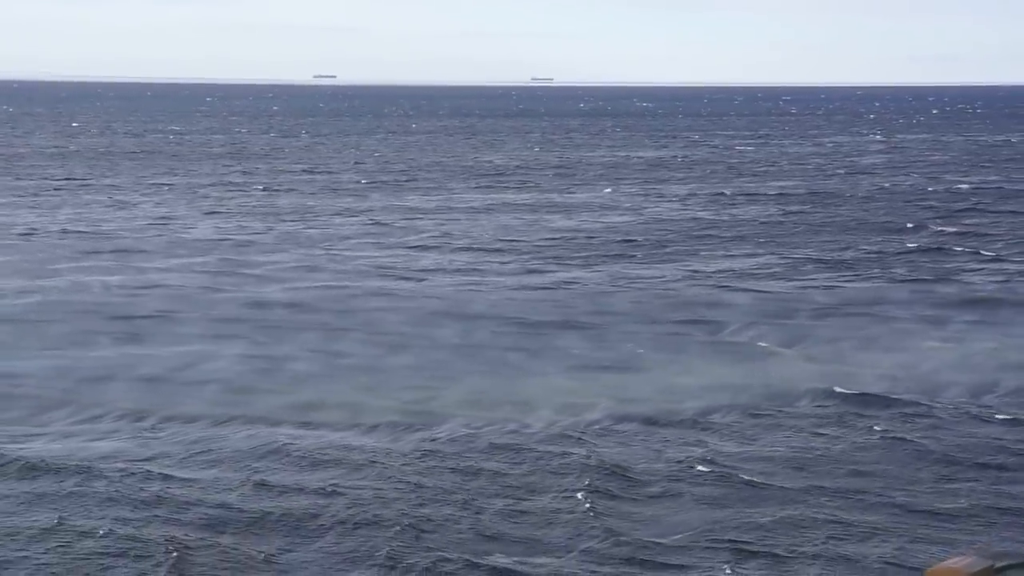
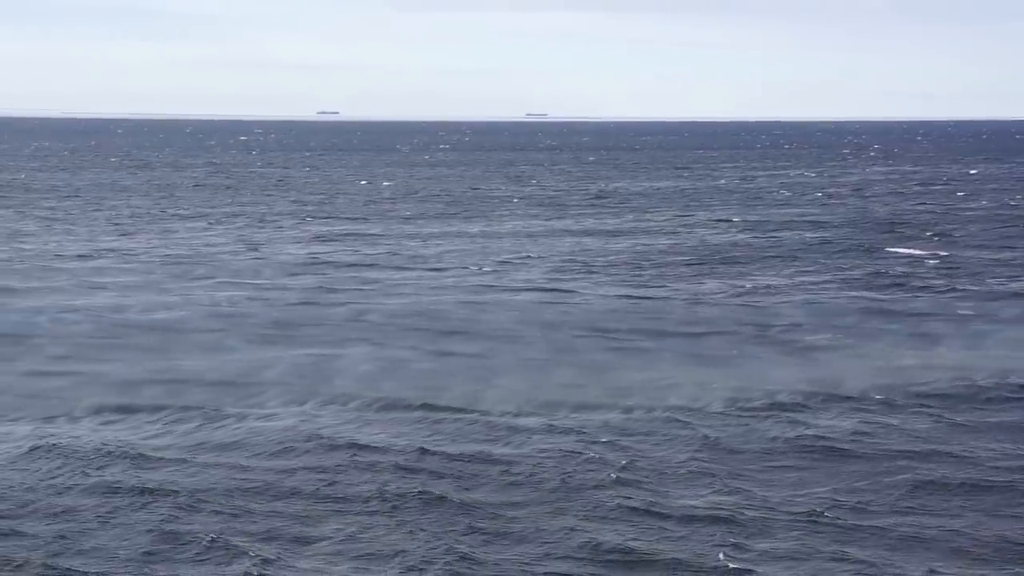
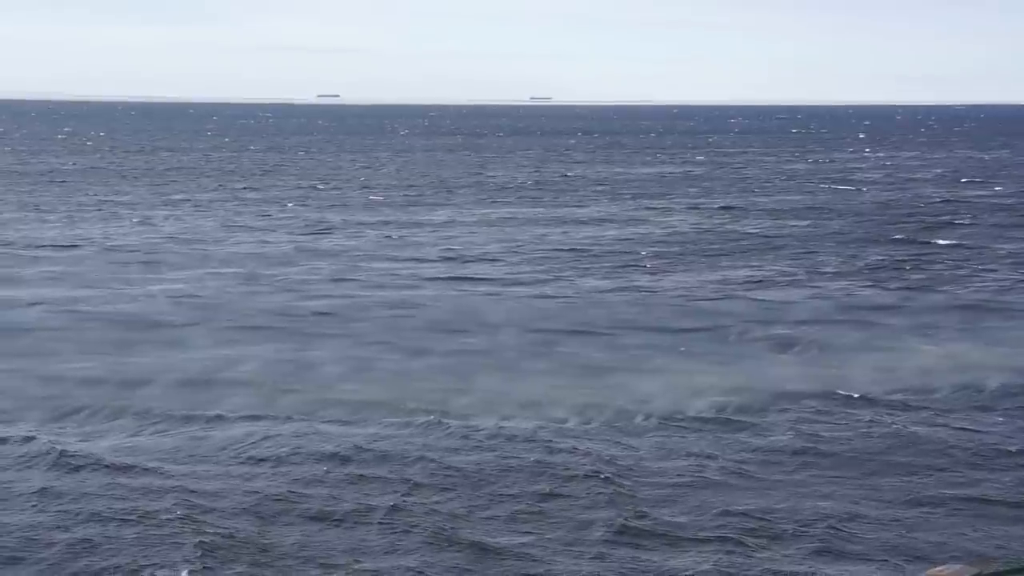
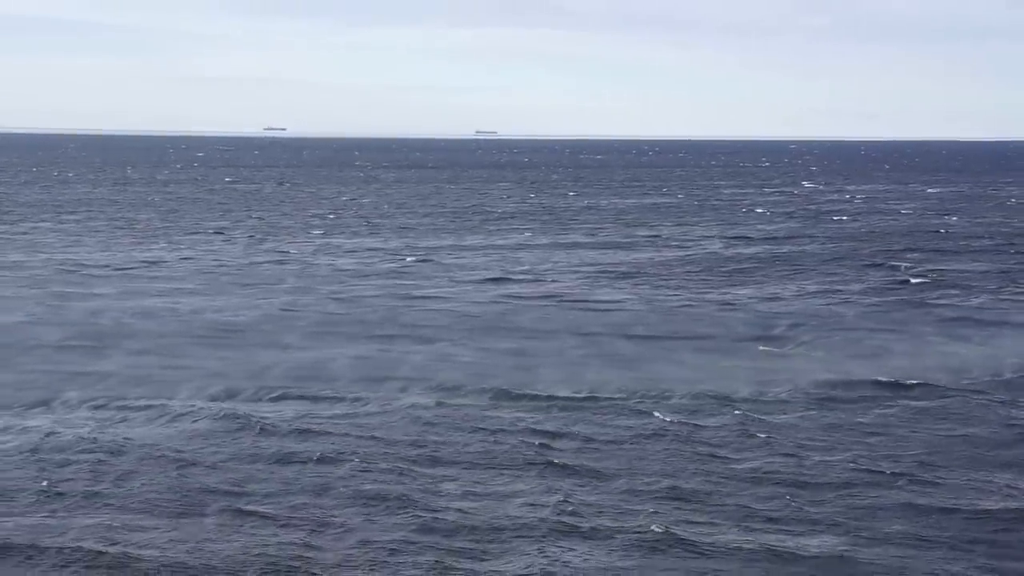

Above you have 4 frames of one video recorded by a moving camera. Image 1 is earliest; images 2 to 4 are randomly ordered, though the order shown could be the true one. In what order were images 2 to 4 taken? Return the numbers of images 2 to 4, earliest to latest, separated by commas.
3, 2, 4
